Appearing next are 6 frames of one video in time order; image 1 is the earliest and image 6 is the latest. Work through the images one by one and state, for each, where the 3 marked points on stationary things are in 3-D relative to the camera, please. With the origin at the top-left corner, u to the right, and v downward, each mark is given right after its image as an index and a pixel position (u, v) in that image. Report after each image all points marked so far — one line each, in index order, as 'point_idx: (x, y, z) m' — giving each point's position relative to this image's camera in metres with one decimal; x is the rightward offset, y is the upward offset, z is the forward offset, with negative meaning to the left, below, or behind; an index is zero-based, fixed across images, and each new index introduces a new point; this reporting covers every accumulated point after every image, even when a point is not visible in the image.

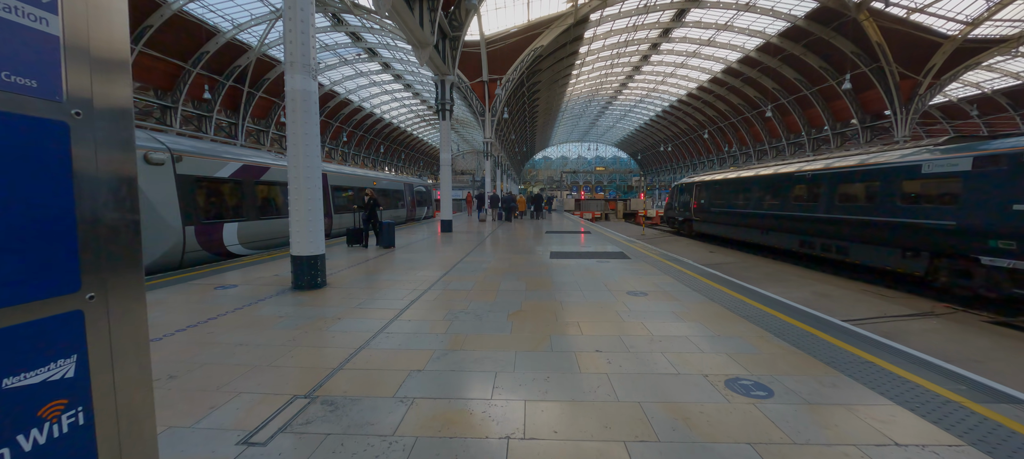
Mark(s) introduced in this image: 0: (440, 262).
0: (-1.8, -0.8, +8.0) m
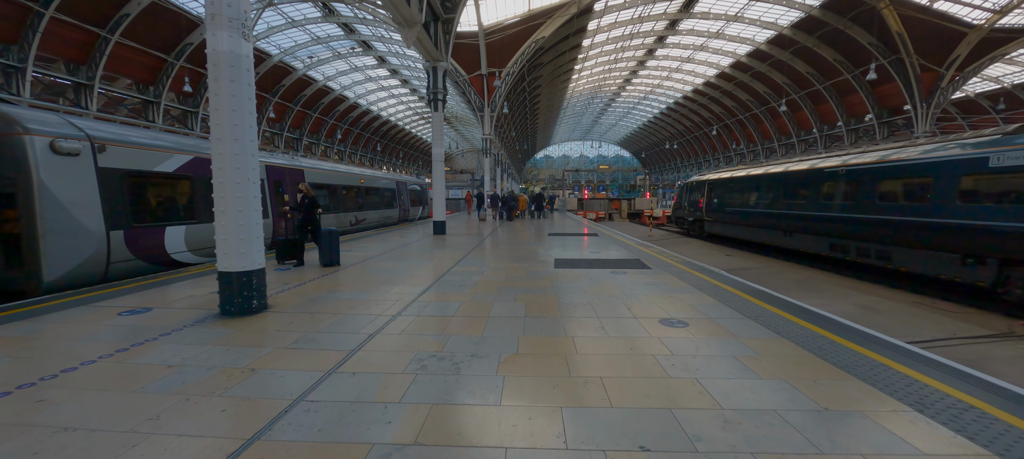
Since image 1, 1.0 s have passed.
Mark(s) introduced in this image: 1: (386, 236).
0: (-1.9, -0.9, +6.8) m
1: (-5.0, -0.2, +12.8) m
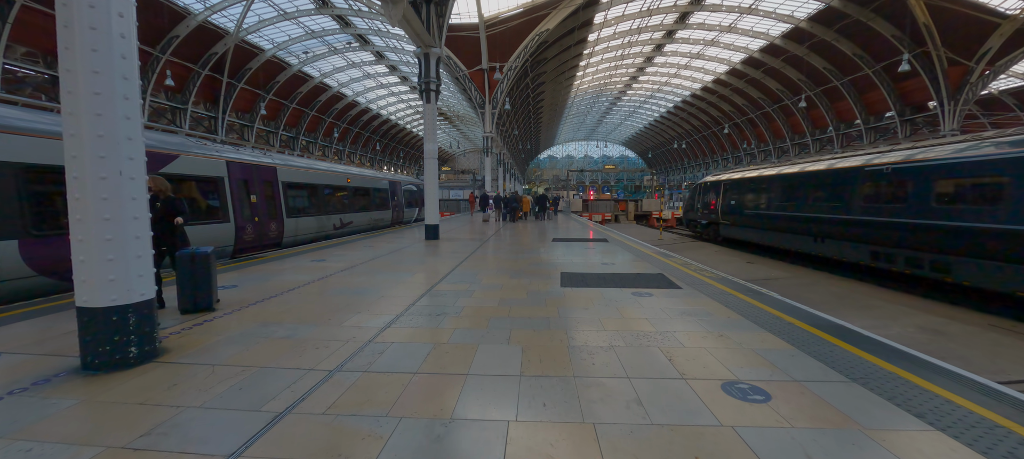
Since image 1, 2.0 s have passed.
0: (-1.9, -1.0, +5.6) m
1: (-5.0, -0.4, +11.6) m
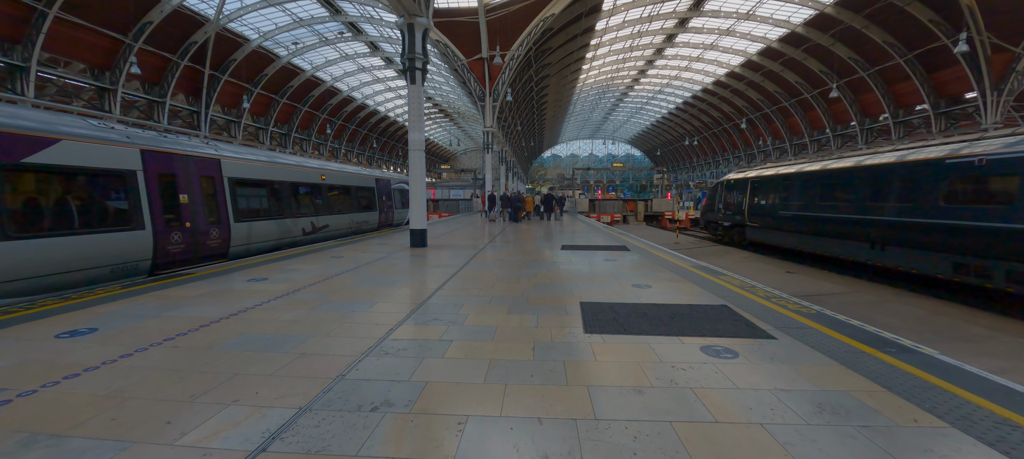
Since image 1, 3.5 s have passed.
0: (-2.0, -1.2, +3.7) m
1: (-4.9, -0.5, +9.8) m
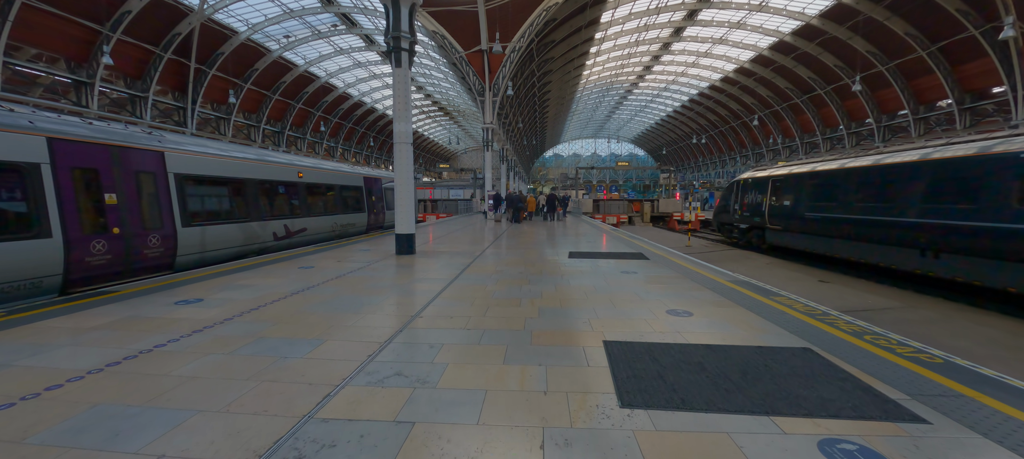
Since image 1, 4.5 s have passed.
0: (-2.0, -1.3, +2.5) m
1: (-4.9, -0.7, +8.6) m
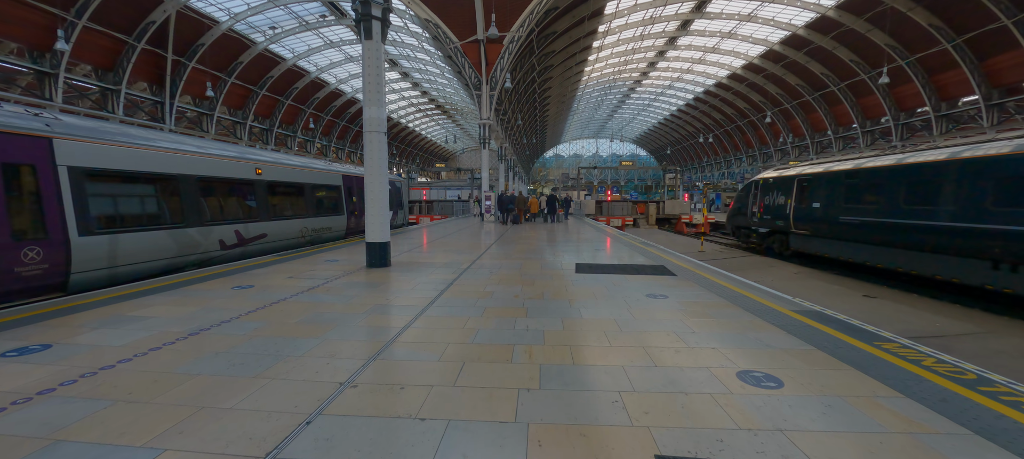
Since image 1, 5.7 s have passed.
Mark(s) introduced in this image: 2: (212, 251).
0: (-2.1, -1.4, +1.0) m
1: (-5.0, -0.8, +7.1) m
2: (-6.6, -0.5, +7.4) m
